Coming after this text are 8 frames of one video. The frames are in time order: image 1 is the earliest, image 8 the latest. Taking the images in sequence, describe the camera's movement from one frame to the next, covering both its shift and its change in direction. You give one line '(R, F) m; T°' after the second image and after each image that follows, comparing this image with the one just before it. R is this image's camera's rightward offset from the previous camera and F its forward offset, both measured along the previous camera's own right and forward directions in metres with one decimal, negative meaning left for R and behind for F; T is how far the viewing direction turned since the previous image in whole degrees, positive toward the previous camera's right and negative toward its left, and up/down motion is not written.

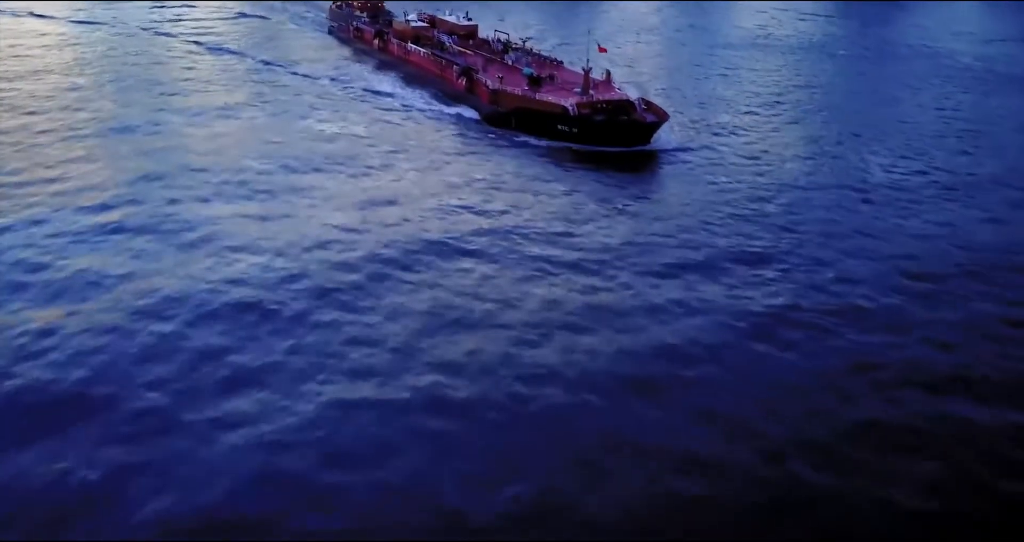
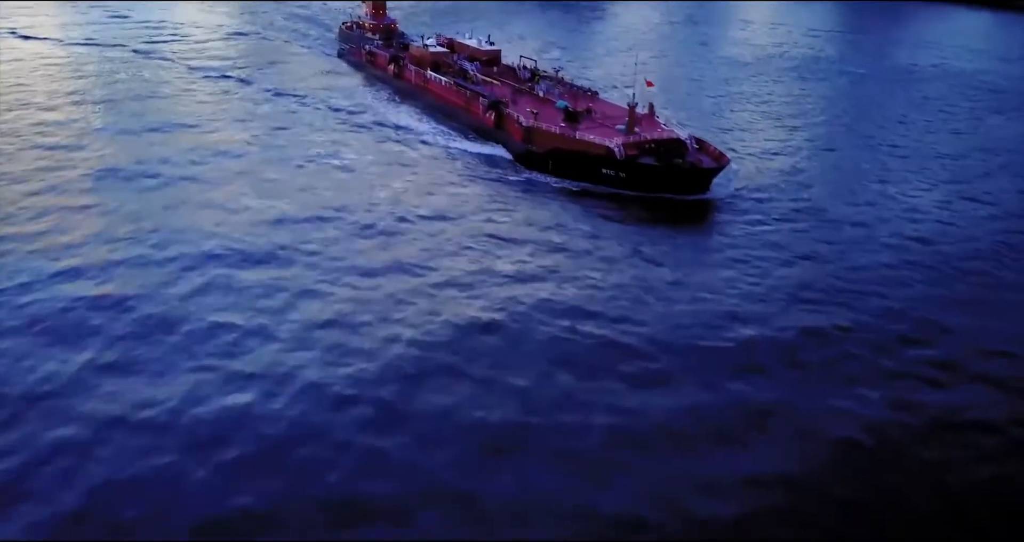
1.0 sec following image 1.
(-1.1, +3.2) m; 0°
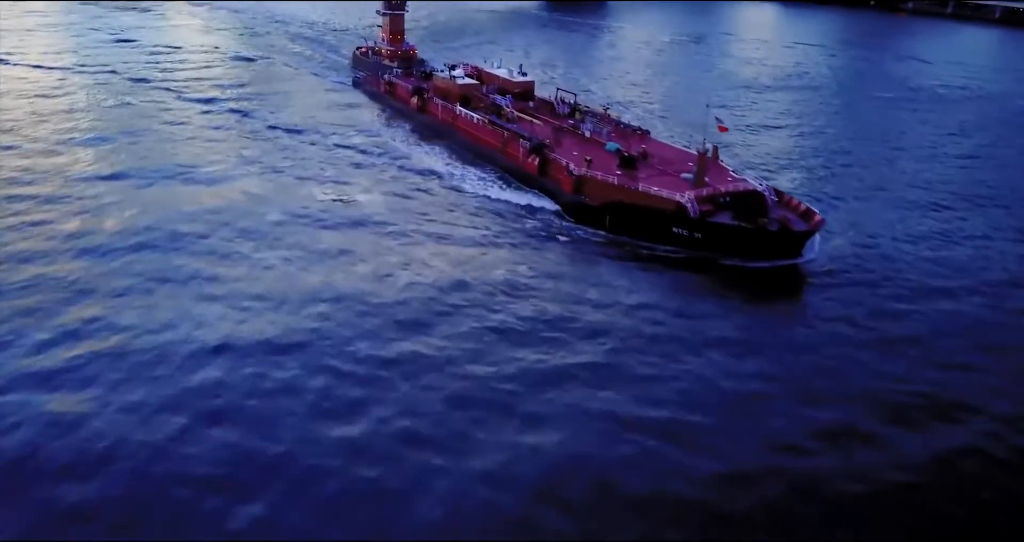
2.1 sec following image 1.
(-1.4, +3.4) m; 0°
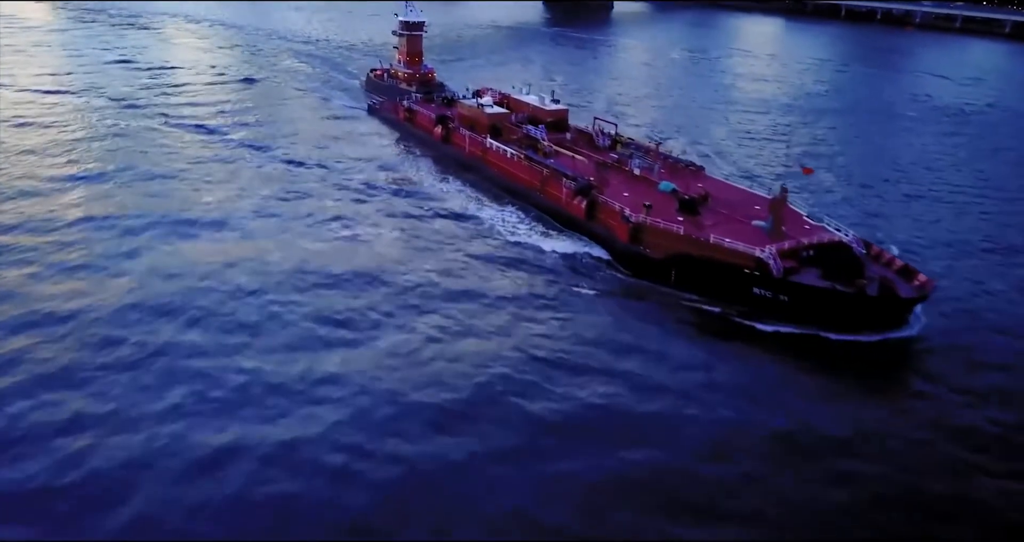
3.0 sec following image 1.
(-1.2, +2.8) m; 0°
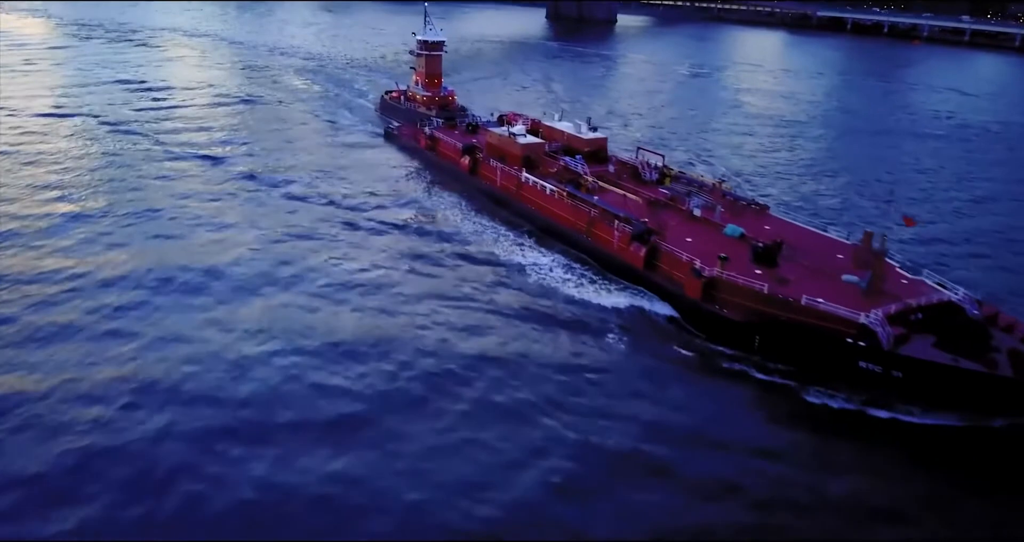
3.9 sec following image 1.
(-1.1, +2.7) m; 0°
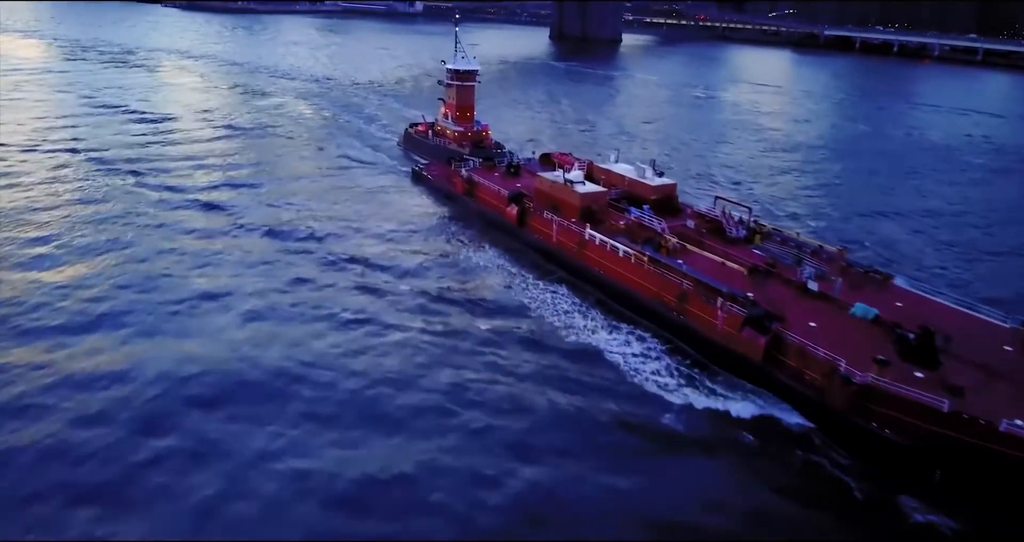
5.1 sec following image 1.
(-1.6, +3.8) m; 0°
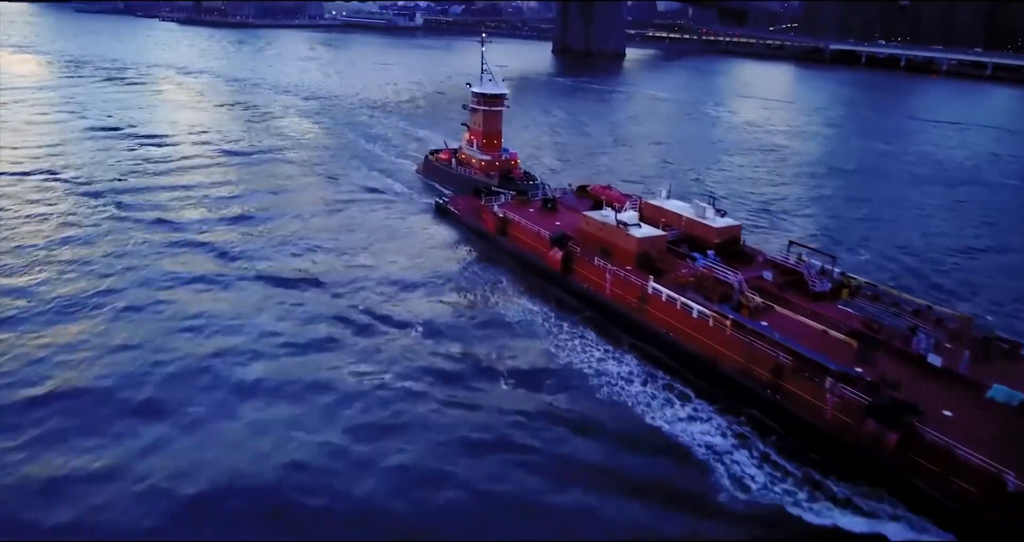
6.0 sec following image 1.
(-1.1, +2.8) m; 0°
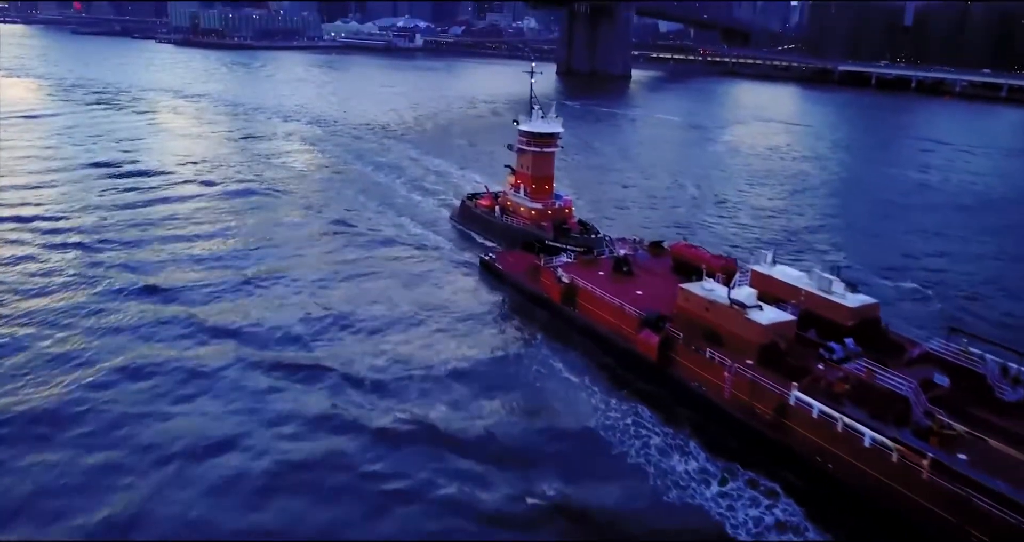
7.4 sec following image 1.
(-1.7, +4.3) m; 0°
